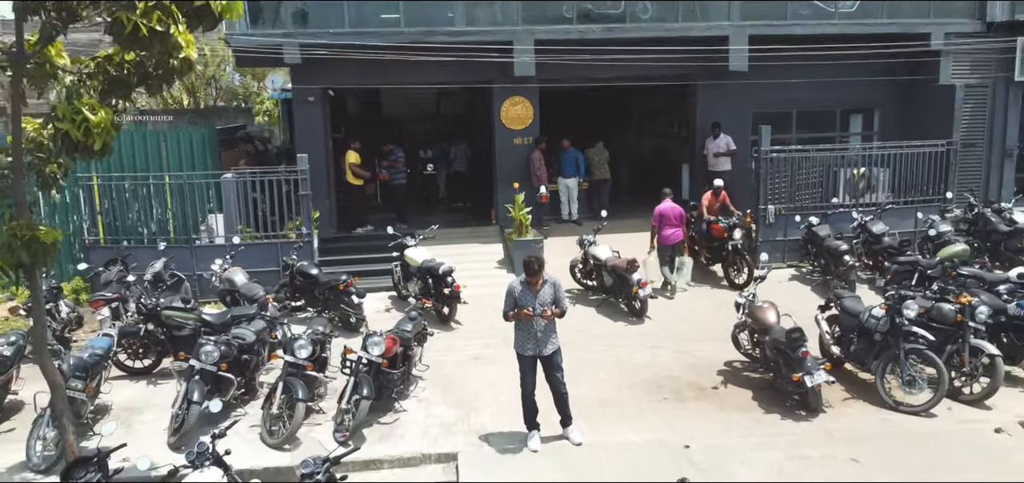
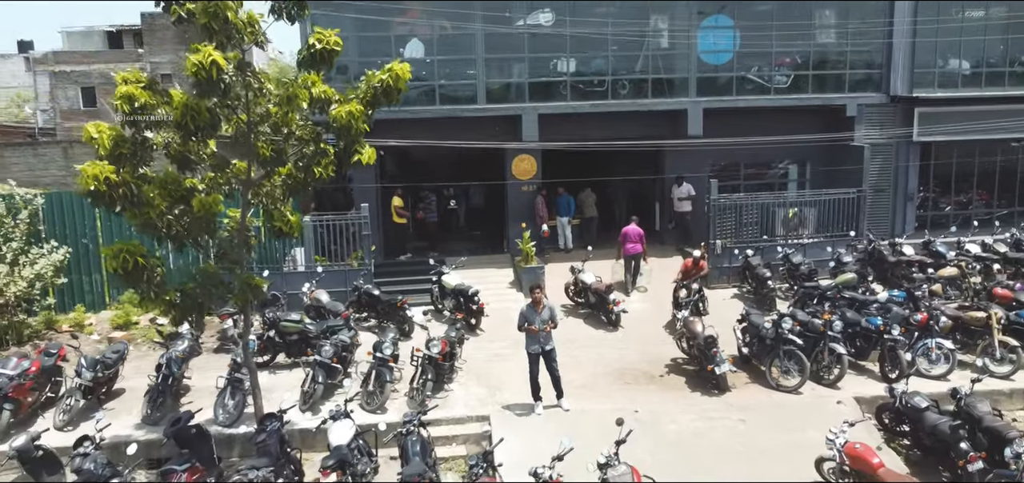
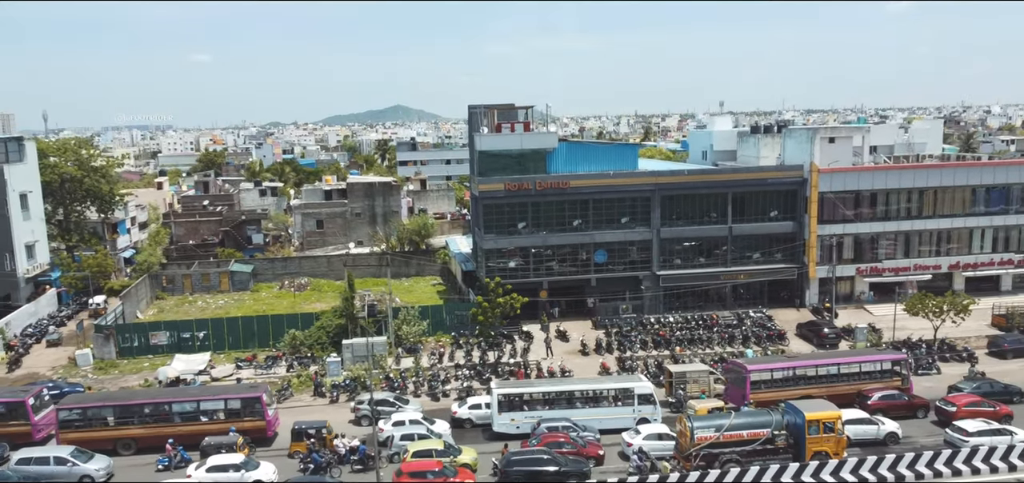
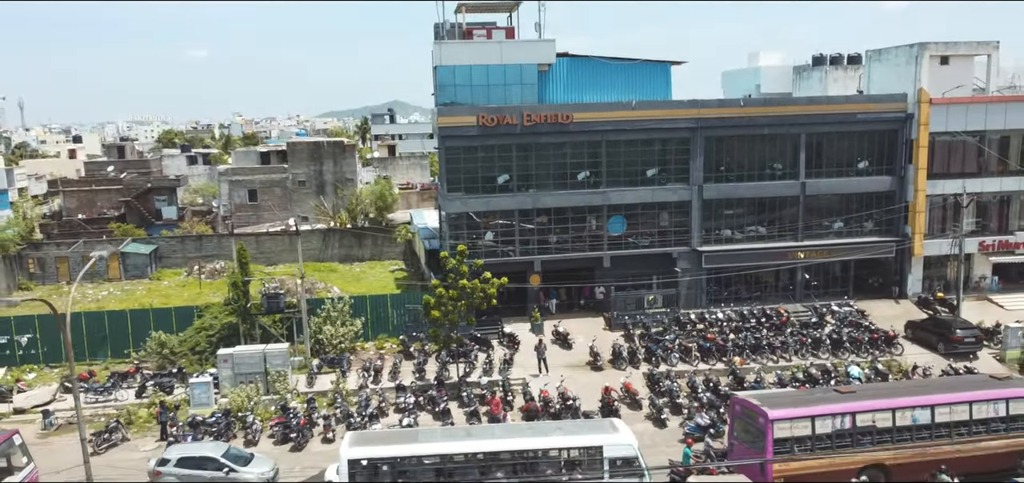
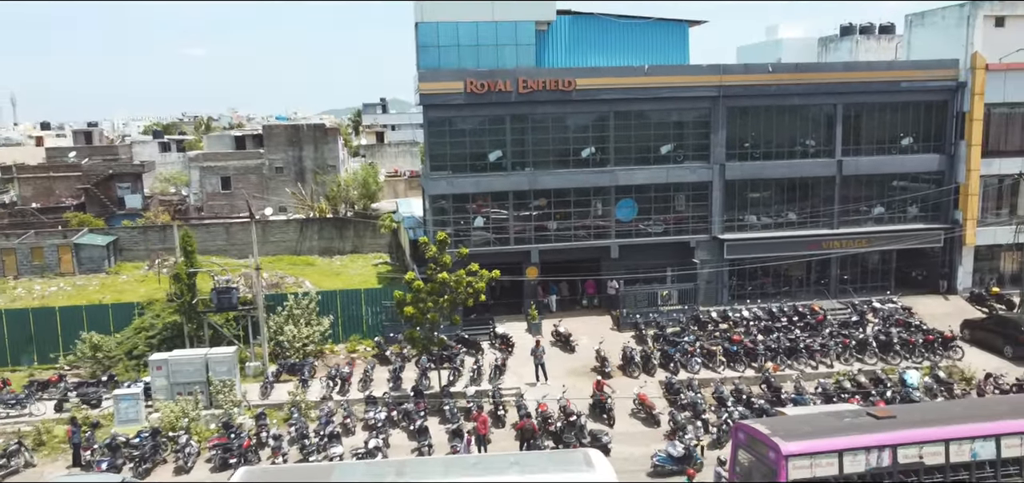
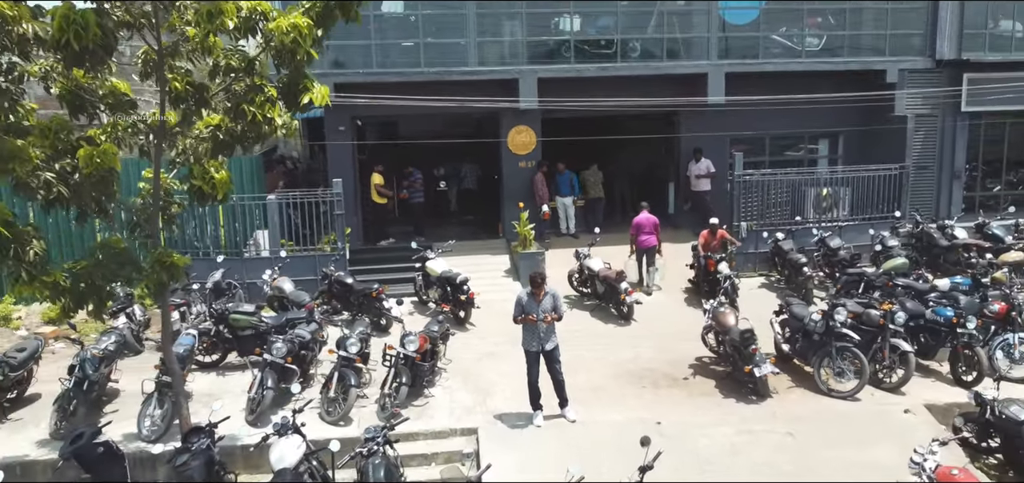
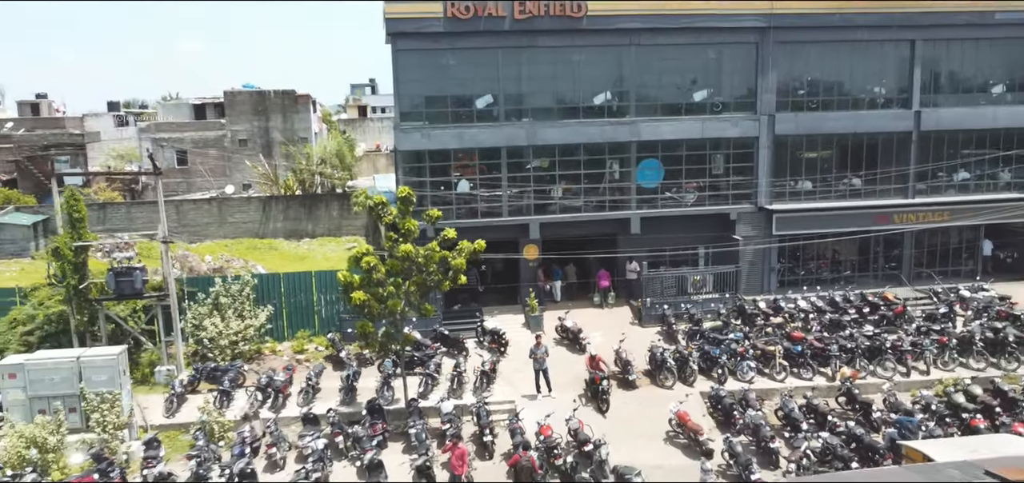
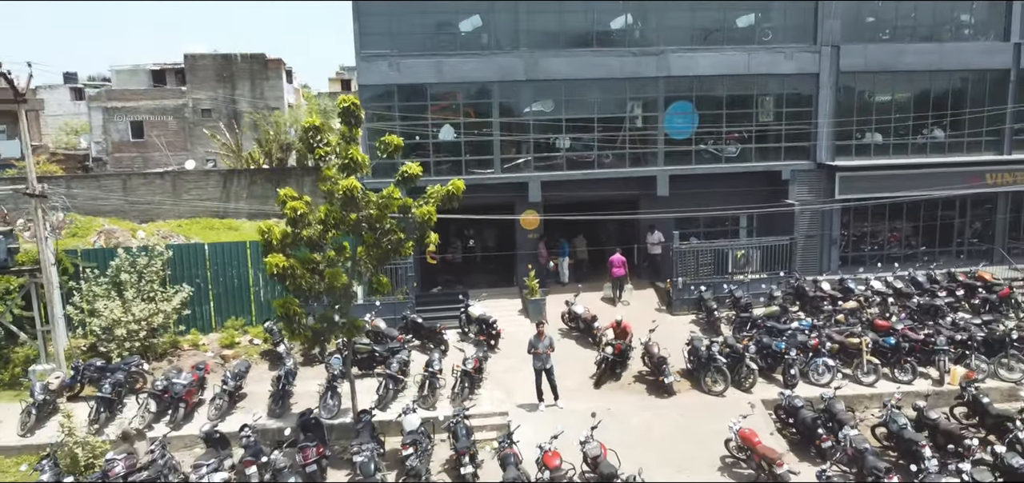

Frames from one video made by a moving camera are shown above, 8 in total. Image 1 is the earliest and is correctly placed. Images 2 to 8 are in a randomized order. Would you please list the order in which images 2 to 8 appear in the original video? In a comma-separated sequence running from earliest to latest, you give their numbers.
6, 2, 8, 7, 5, 4, 3
